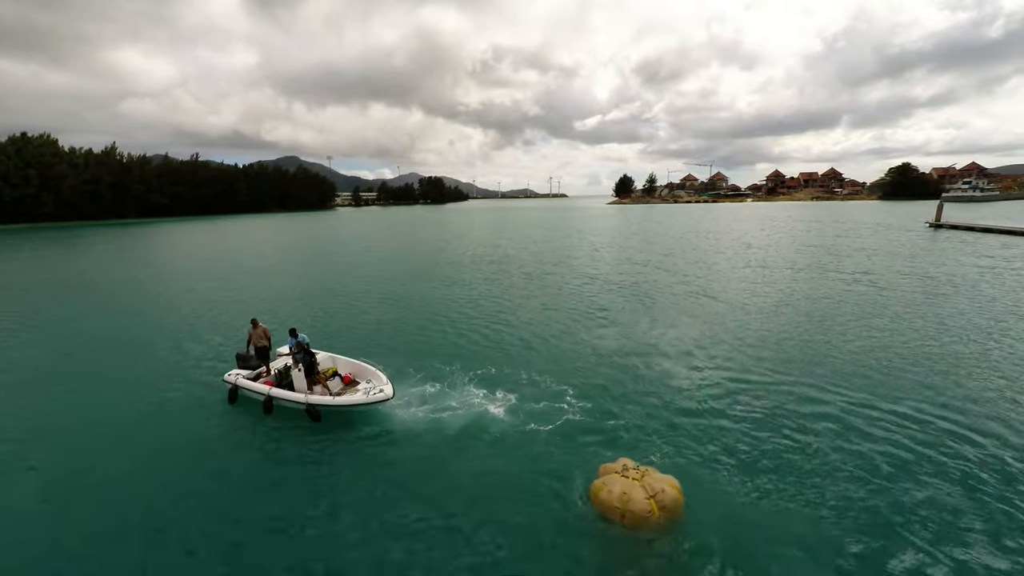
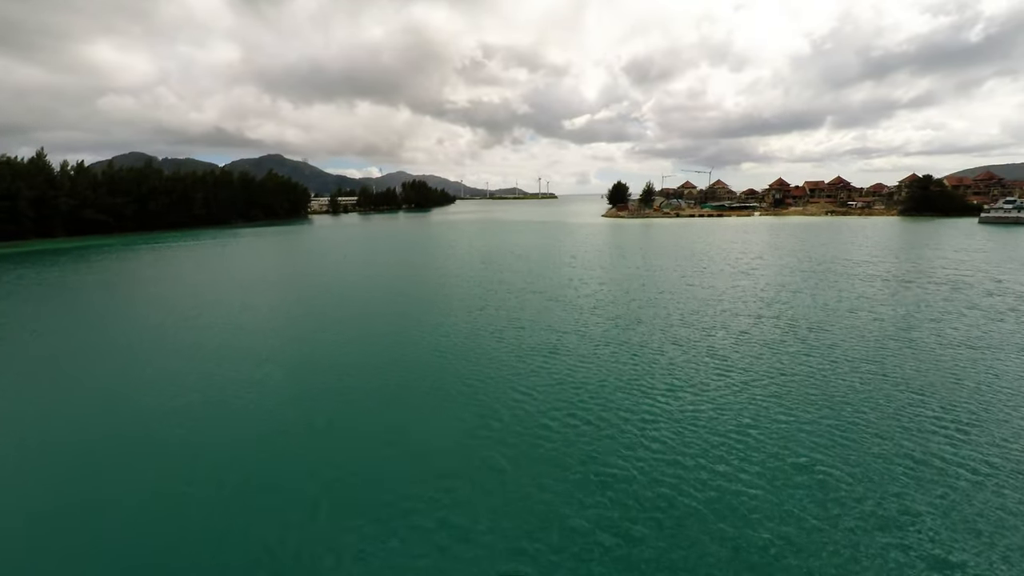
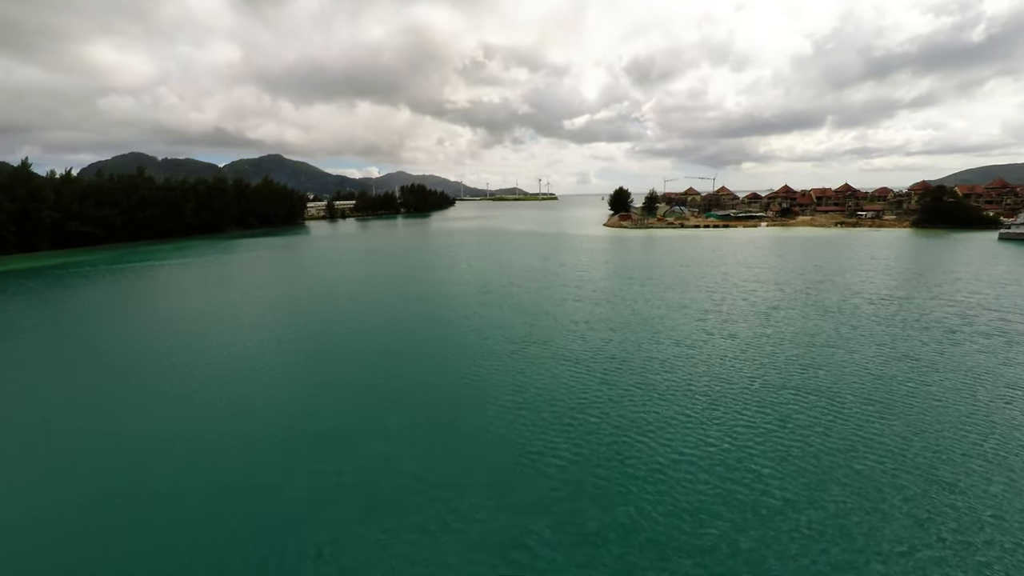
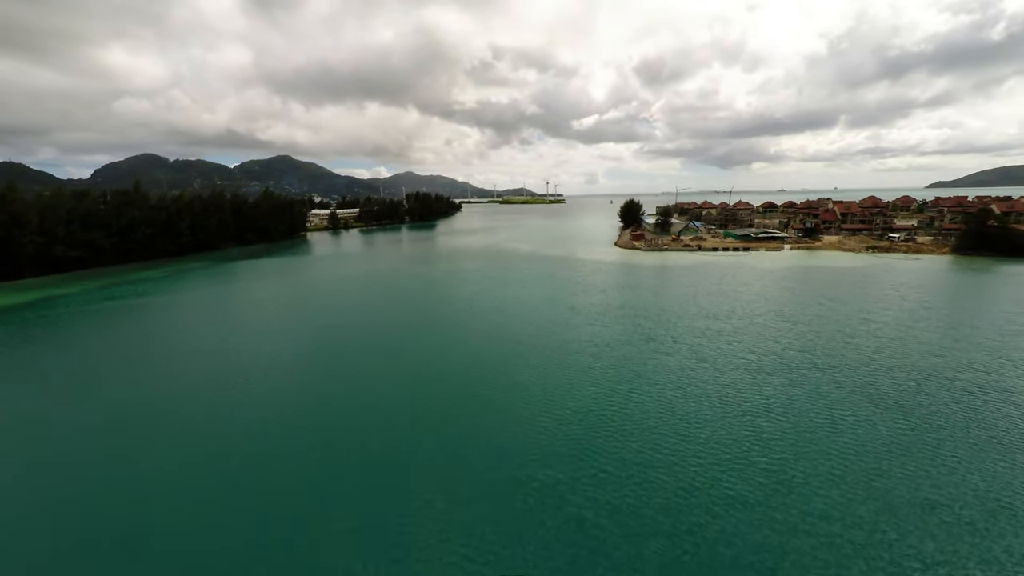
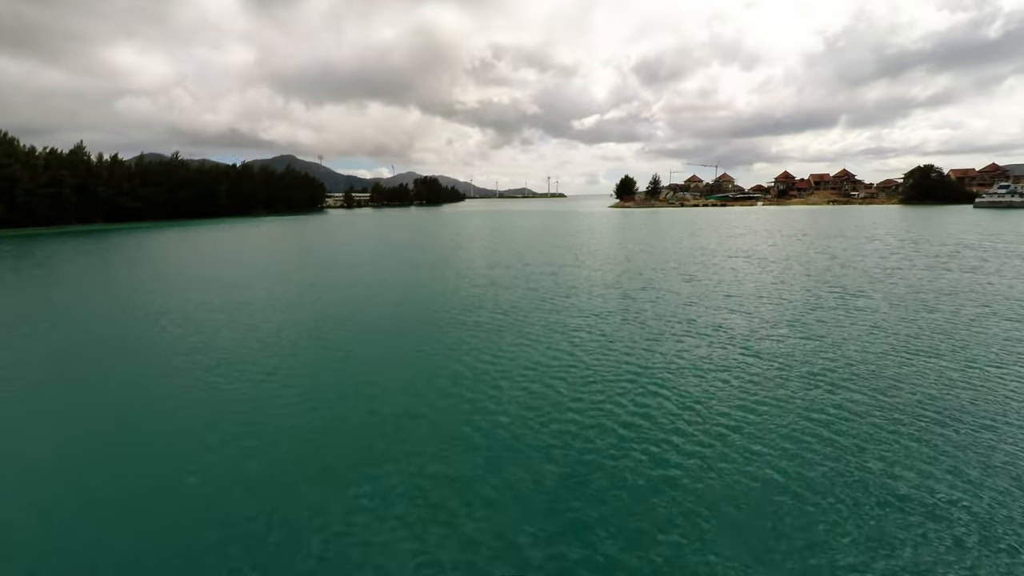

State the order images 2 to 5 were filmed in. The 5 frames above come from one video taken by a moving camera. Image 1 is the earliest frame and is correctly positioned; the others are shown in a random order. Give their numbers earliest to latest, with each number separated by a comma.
5, 2, 3, 4
